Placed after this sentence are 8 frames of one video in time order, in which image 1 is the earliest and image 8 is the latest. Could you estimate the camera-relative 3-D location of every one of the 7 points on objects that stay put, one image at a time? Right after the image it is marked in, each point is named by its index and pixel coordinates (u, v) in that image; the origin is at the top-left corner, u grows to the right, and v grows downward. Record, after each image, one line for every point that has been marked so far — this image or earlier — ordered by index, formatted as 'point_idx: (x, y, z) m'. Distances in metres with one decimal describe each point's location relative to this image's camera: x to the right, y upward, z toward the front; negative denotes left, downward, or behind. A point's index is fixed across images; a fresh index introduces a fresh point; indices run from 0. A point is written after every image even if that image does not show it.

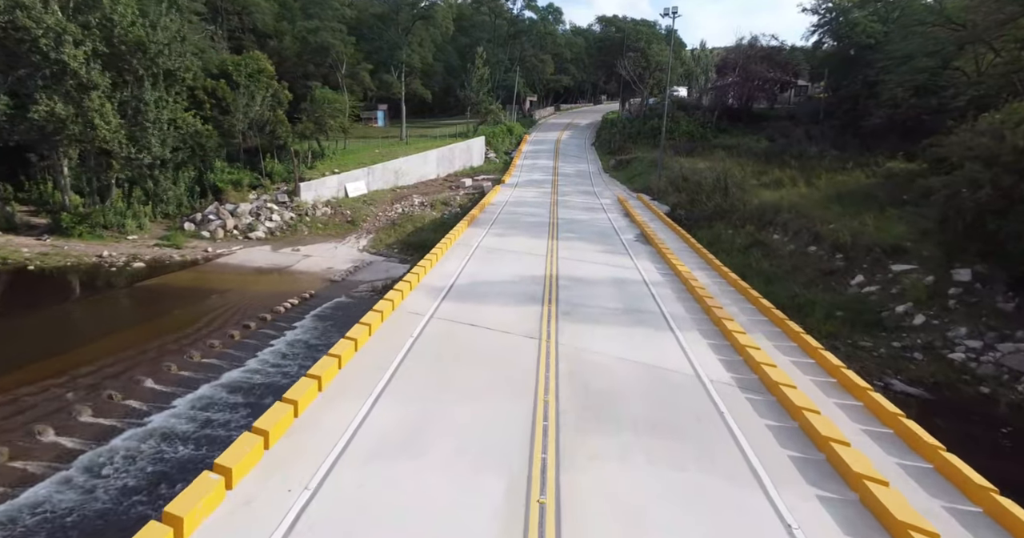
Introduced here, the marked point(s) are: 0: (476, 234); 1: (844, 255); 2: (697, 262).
0: (-1.1, +1.2, +18.0) m
1: (+11.6, +0.5, +18.7) m
2: (+5.1, +0.1, +14.8) m
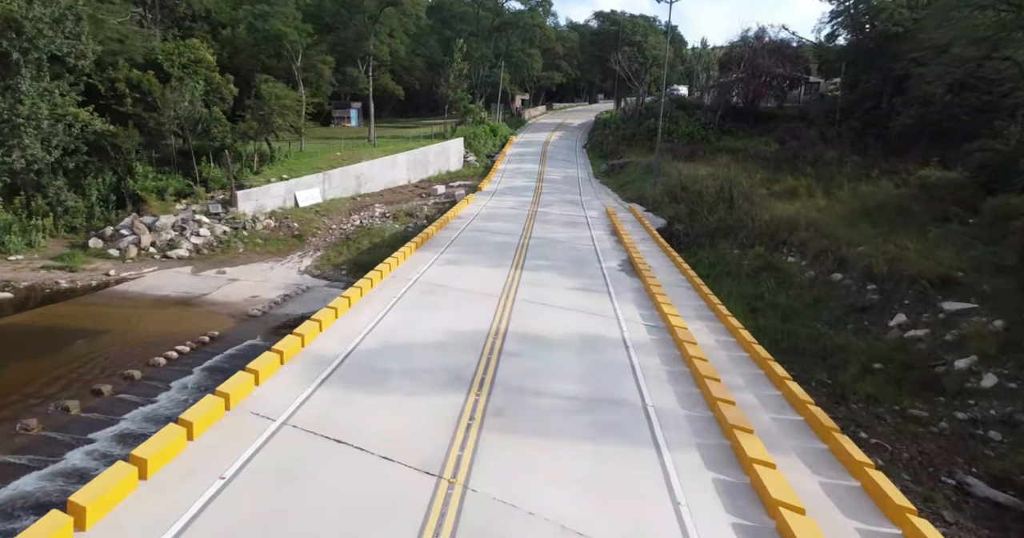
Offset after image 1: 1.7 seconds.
0: (-2.3, +0.3, +14.5) m
1: (+10.4, -0.5, +15.2) m
2: (+3.9, -0.8, +11.3) m
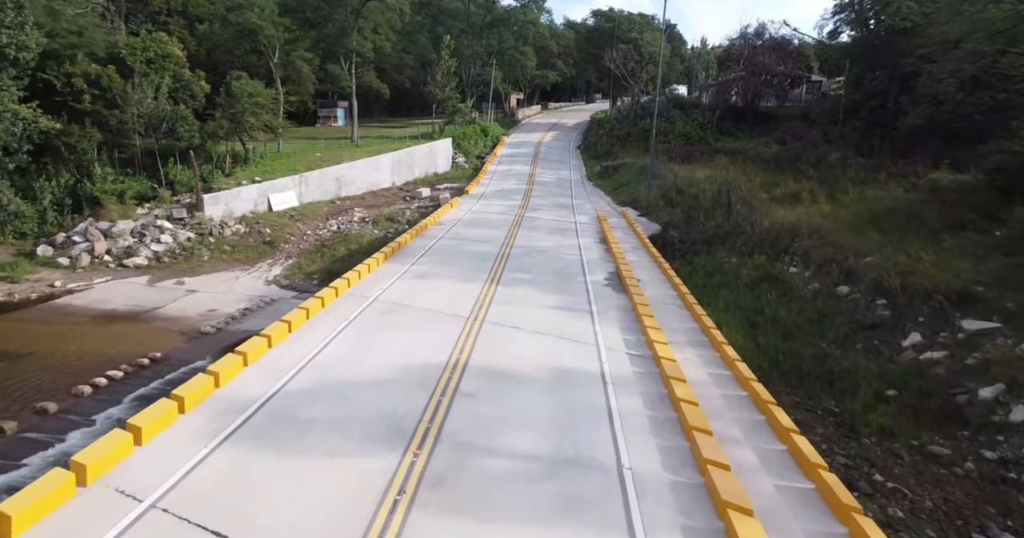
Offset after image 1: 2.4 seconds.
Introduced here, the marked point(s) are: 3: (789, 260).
0: (-2.9, 0.0, +13.2) m
1: (+9.8, -0.8, +13.9) m
2: (+3.3, -1.1, +10.0) m
3: (+9.1, +0.3, +17.5) m
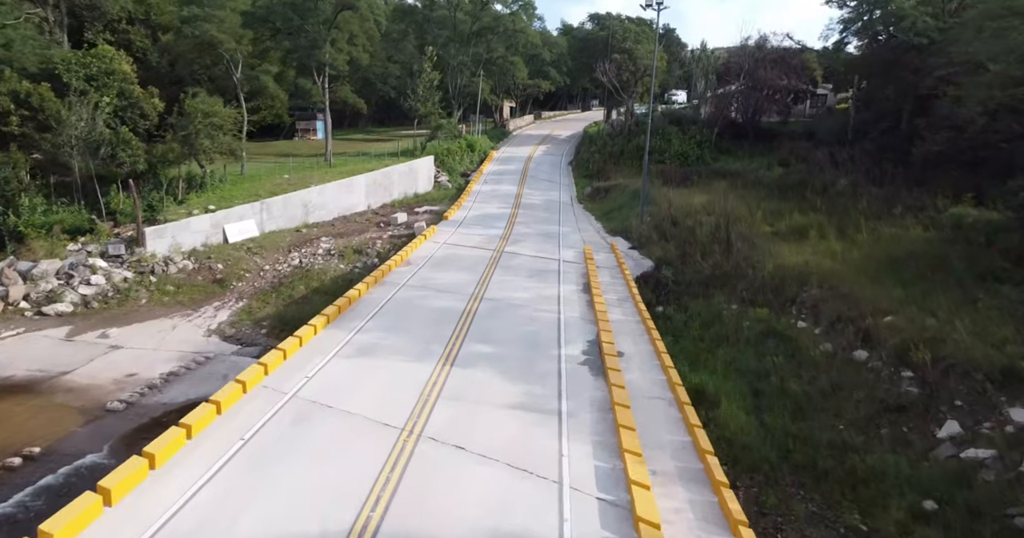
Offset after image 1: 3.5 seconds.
0: (-3.7, -1.5, +11.1) m
1: (+9.0, -2.3, +11.8) m
2: (+2.5, -2.6, +7.9) m
3: (+8.3, -1.2, +15.5) m
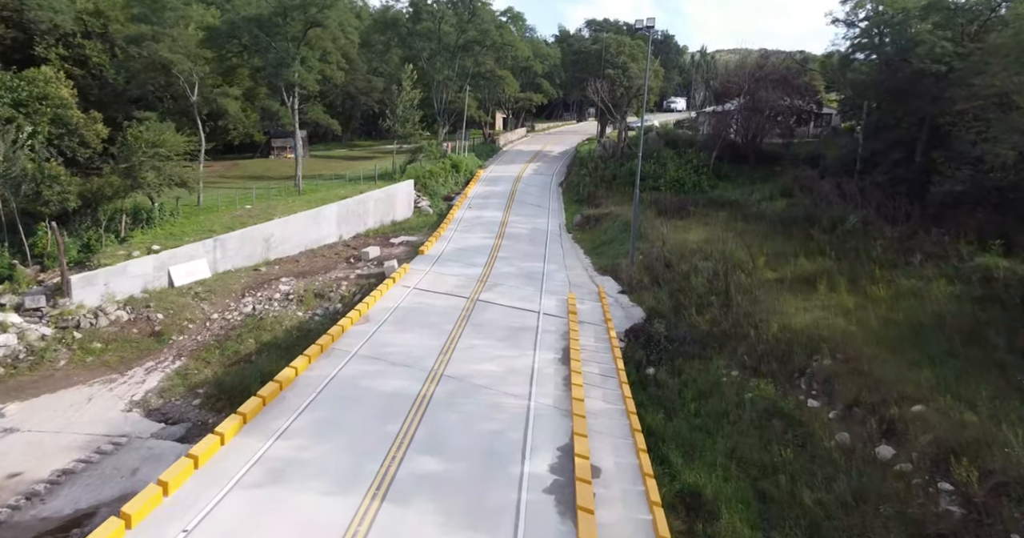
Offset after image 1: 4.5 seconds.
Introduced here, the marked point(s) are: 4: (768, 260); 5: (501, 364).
0: (-4.5, -3.1, +9.0) m
1: (+8.2, -4.0, +9.8) m
2: (+1.7, -4.2, +5.8) m
3: (+7.4, -2.9, +13.4) m
4: (+9.5, +0.4, +19.8) m
5: (-0.3, -2.3, +13.3) m
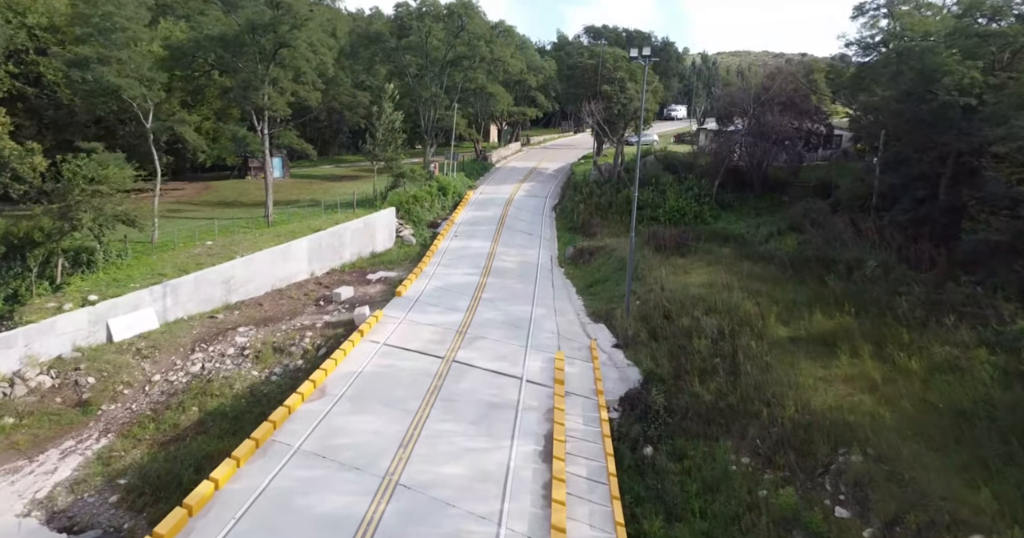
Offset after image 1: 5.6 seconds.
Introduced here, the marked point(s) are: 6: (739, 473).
0: (-5.1, -4.7, +6.8) m
1: (+7.6, -5.7, +7.6) m
2: (+1.2, -5.8, +3.7) m
3: (+6.8, -4.7, +11.3) m
4: (+8.9, -1.4, +17.7) m
5: (-0.9, -4.0, +11.1) m
6: (+5.2, -4.7, +12.3) m
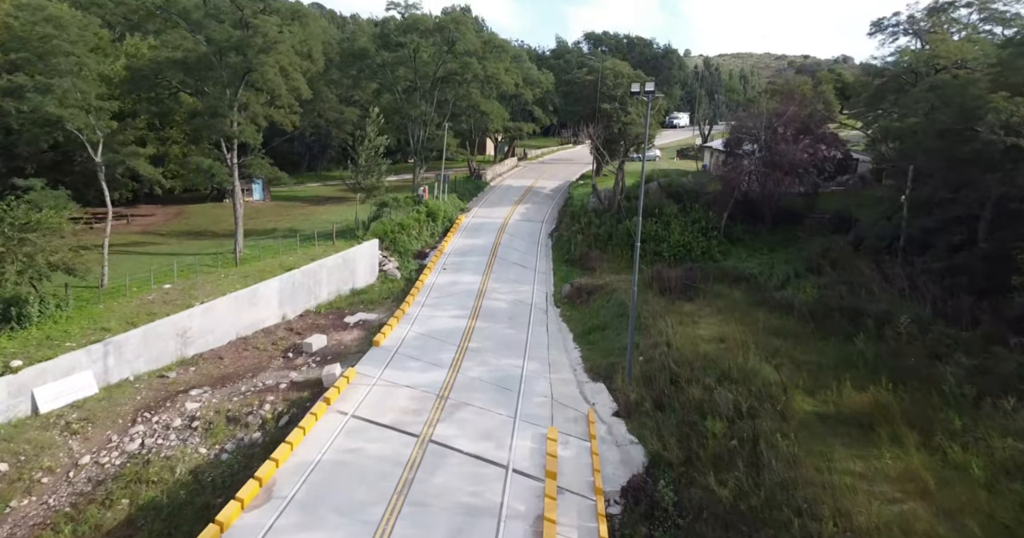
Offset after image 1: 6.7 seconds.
0: (-5.5, -6.4, +4.6) m
1: (+7.2, -7.4, +5.4) m
2: (+0.8, -7.5, +1.4) m
3: (+6.4, -6.4, +9.1) m
4: (+8.5, -3.2, +15.5) m
5: (-1.3, -5.7, +8.9) m
6: (+4.8, -6.5, +10.1) m
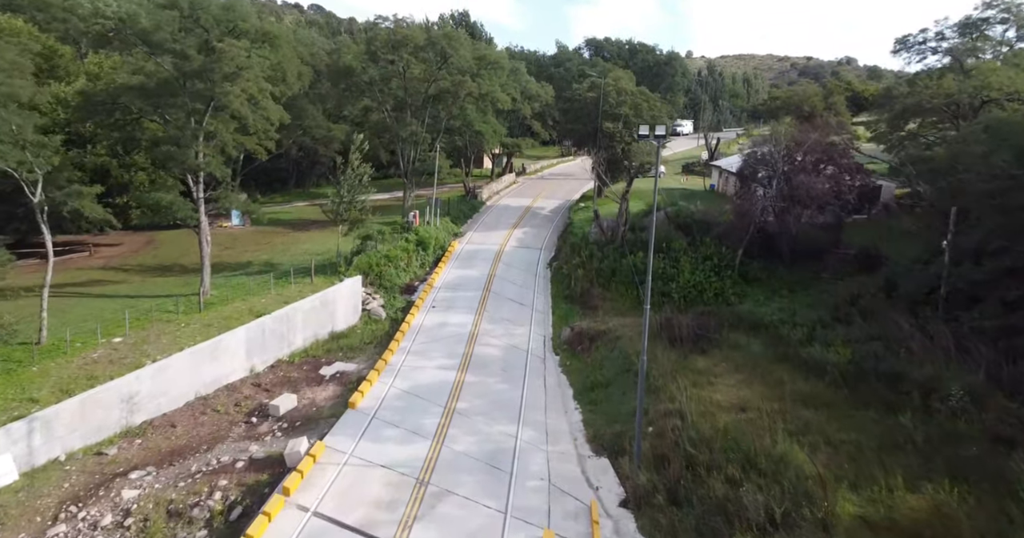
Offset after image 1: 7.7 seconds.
0: (-5.8, -8.0, +2.2) m
1: (+6.9, -9.1, +3.0) m
2: (+0.5, -9.1, -0.9) m
3: (+6.2, -8.1, +6.7) m
4: (+8.3, -5.0, +13.2) m
5: (-1.5, -7.4, +6.5) m
6: (+4.6, -8.2, +7.7) m
